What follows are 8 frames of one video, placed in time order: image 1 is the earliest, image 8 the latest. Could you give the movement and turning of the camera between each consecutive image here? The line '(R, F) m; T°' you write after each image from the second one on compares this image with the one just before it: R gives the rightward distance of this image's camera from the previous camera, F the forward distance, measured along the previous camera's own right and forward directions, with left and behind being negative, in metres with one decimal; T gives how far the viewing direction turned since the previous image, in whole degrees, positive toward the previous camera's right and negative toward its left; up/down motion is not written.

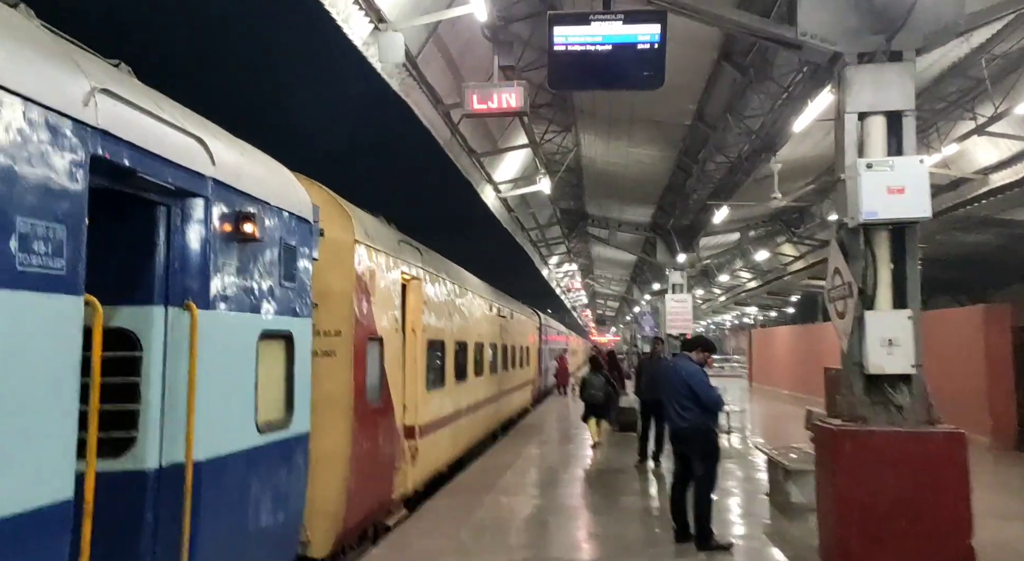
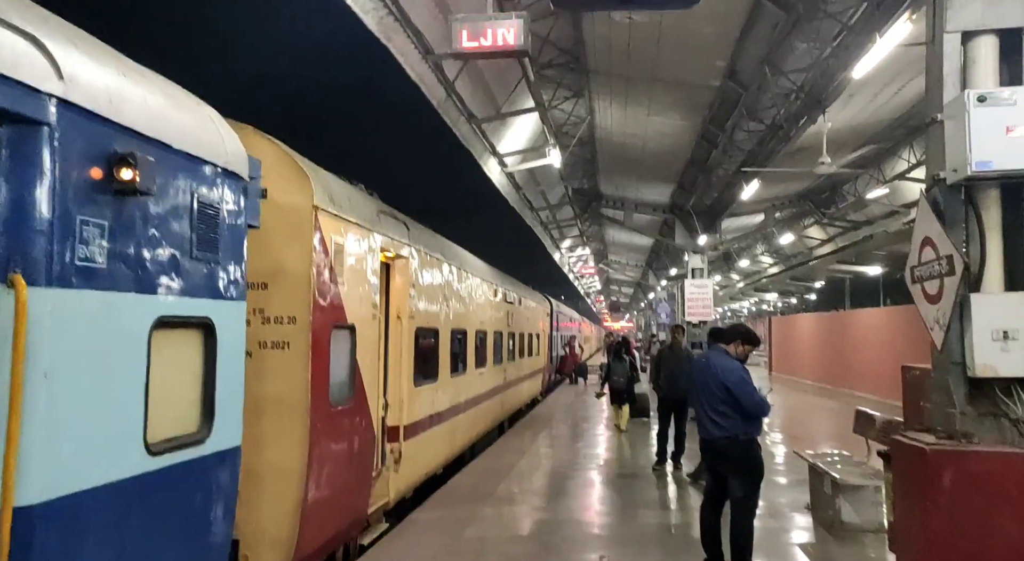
(+0.1, +1.2) m; -1°
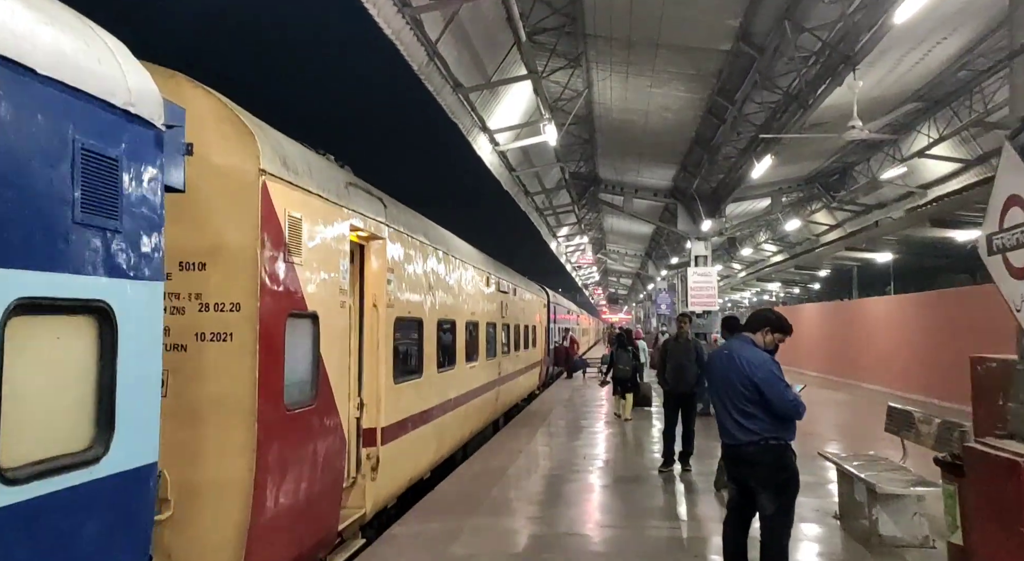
(+0.1, +0.8) m; 0°
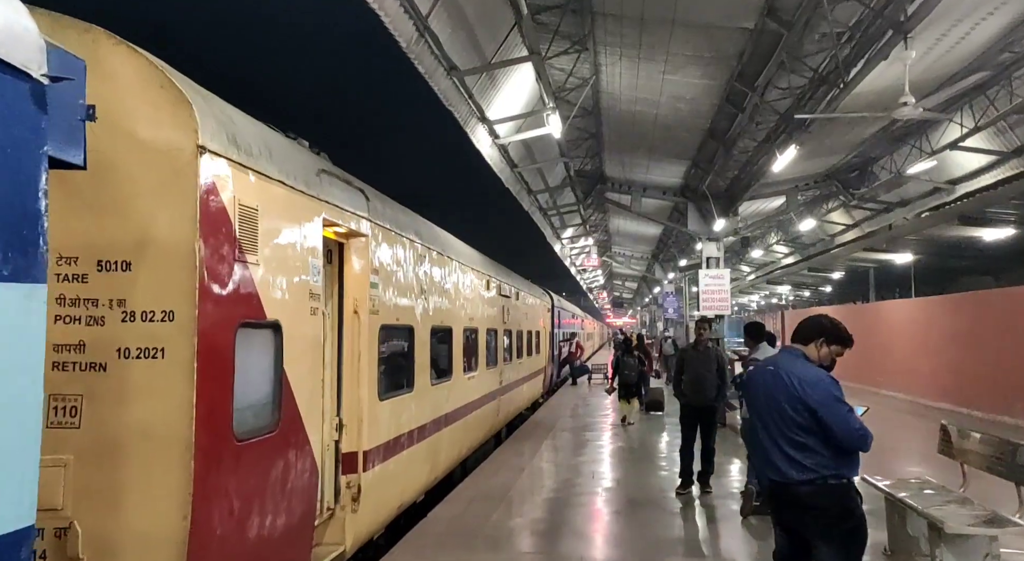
(0.0, +0.8) m; 0°
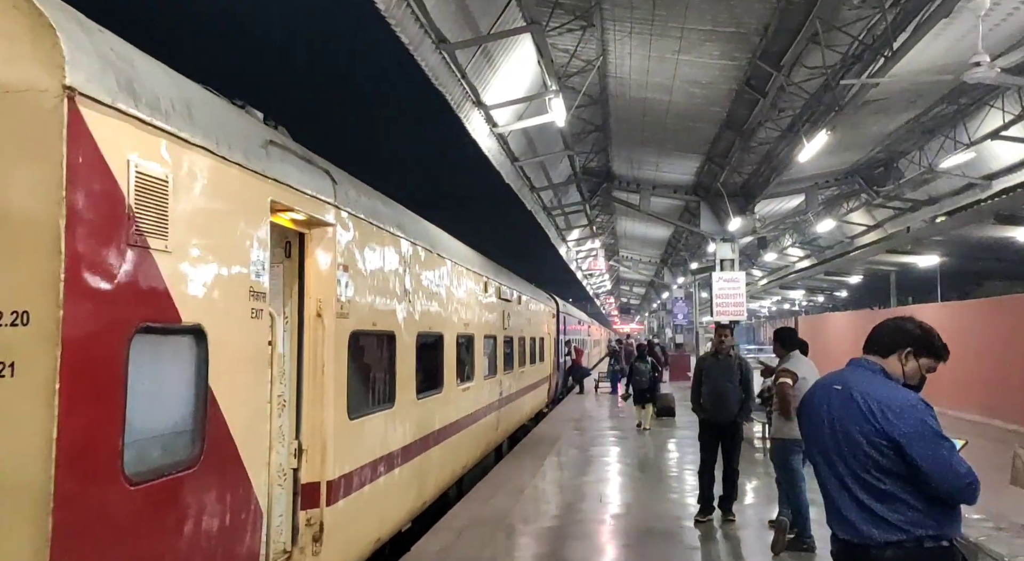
(+0.1, +0.9) m; -1°
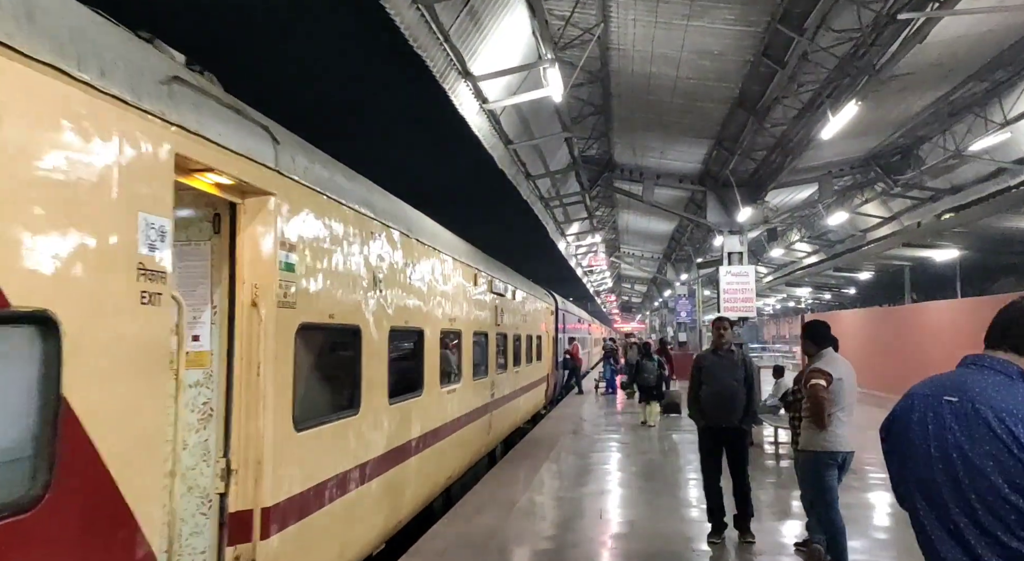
(+0.1, +0.9) m; 0°
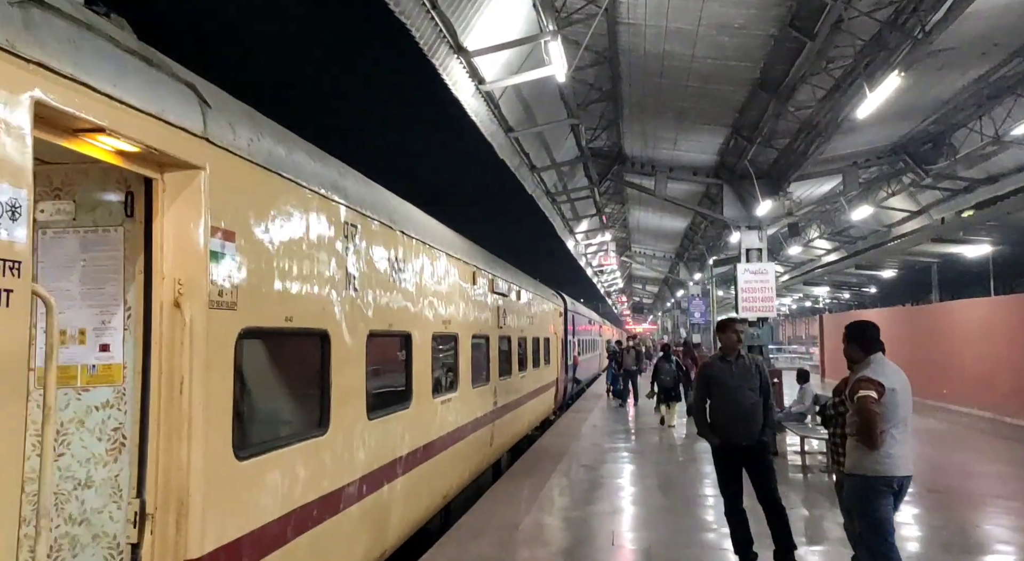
(+0.1, +0.8) m; -1°
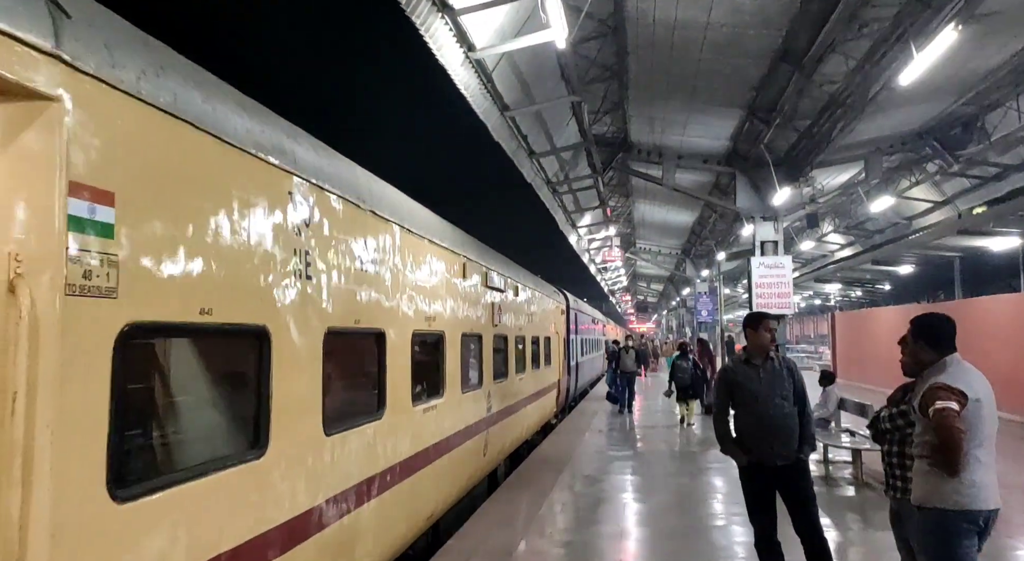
(+0.1, +0.9) m; 0°
